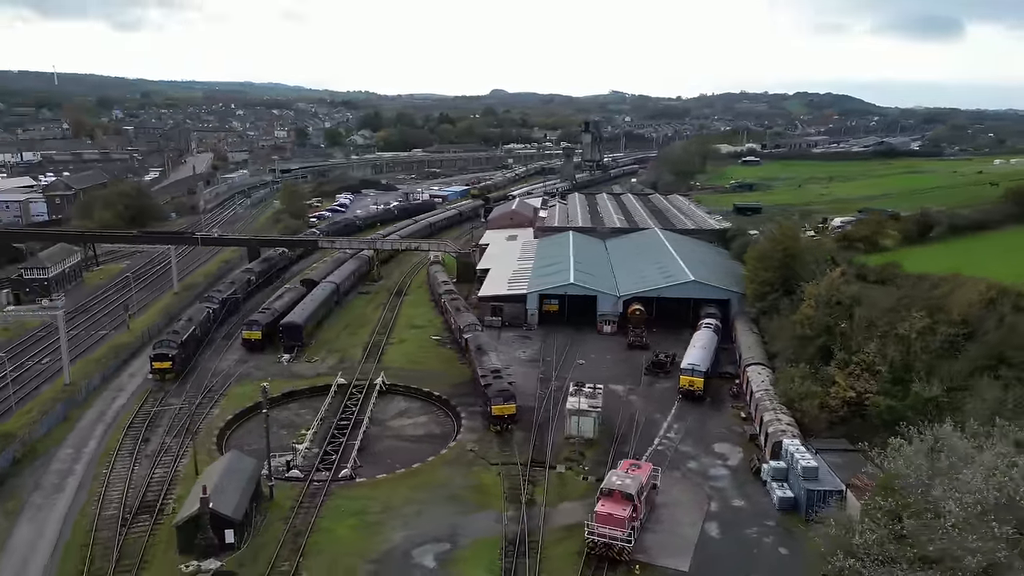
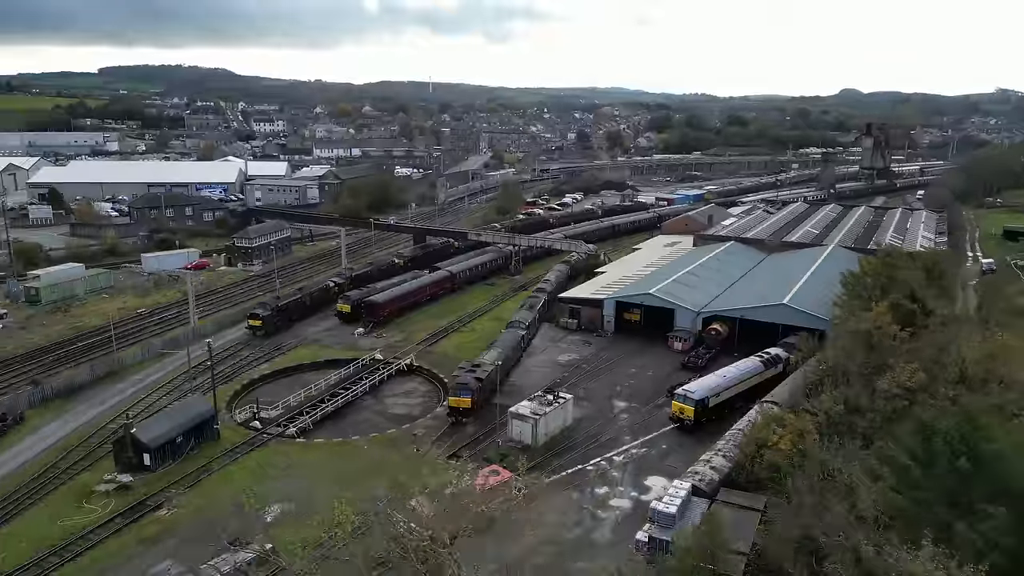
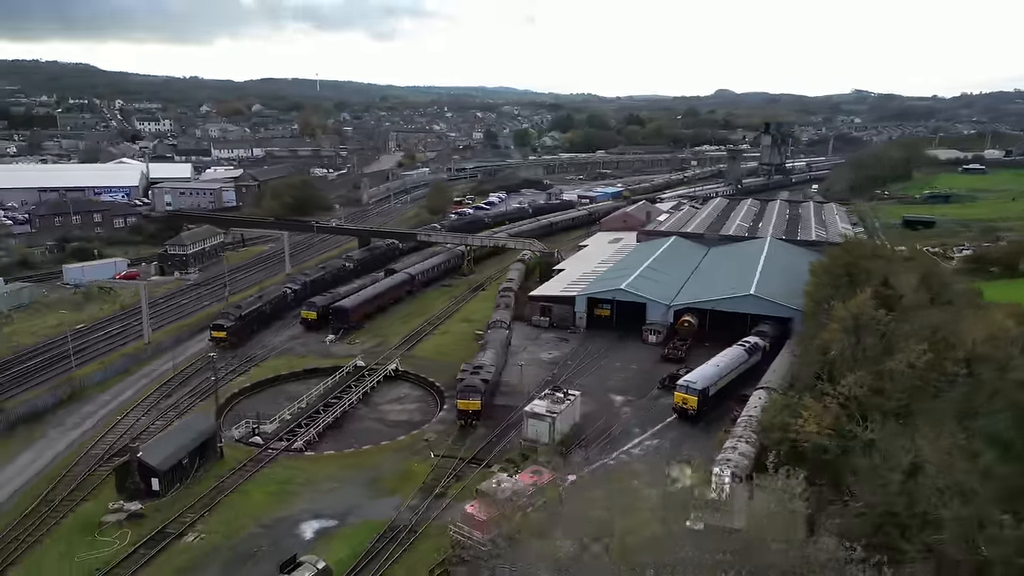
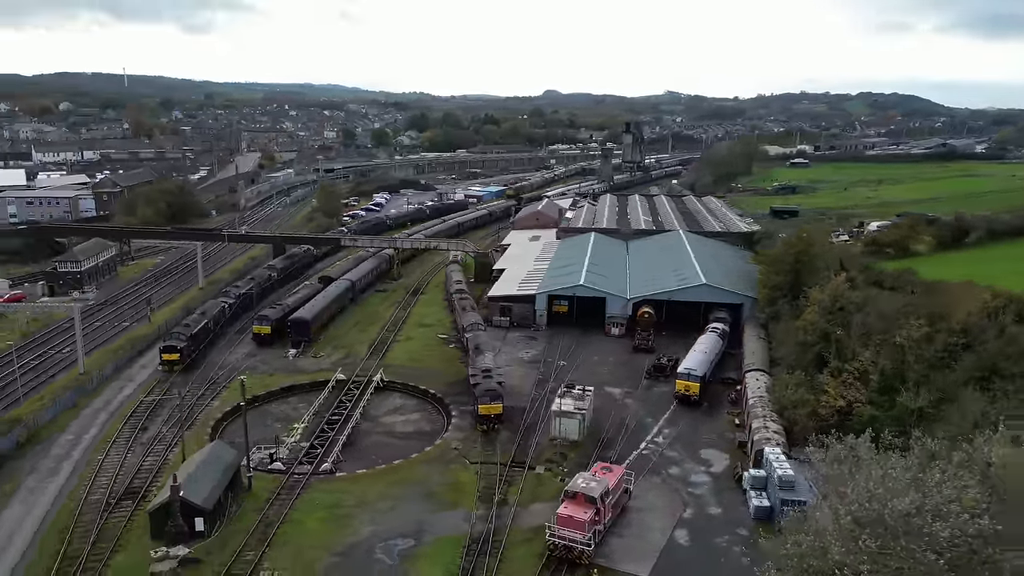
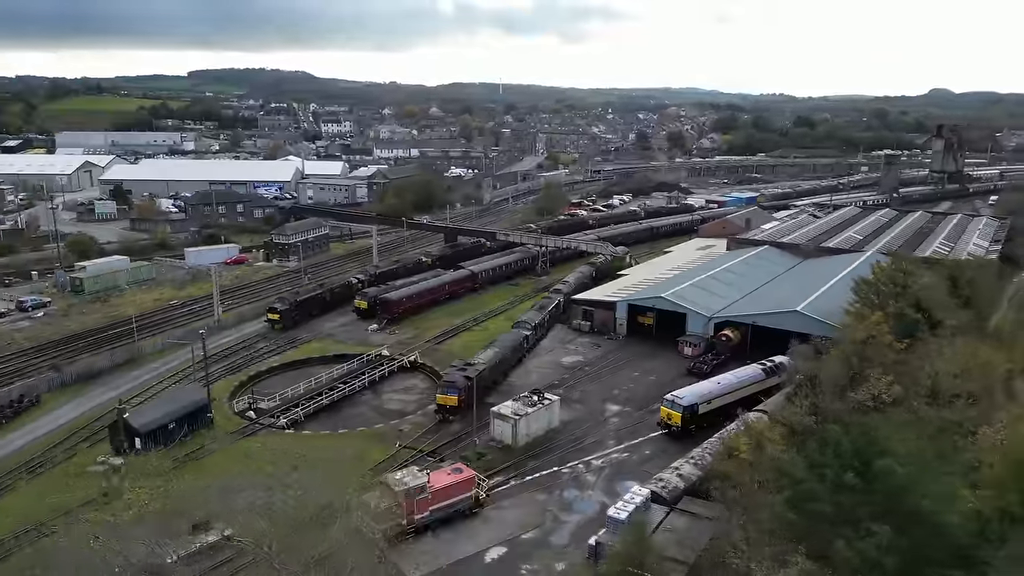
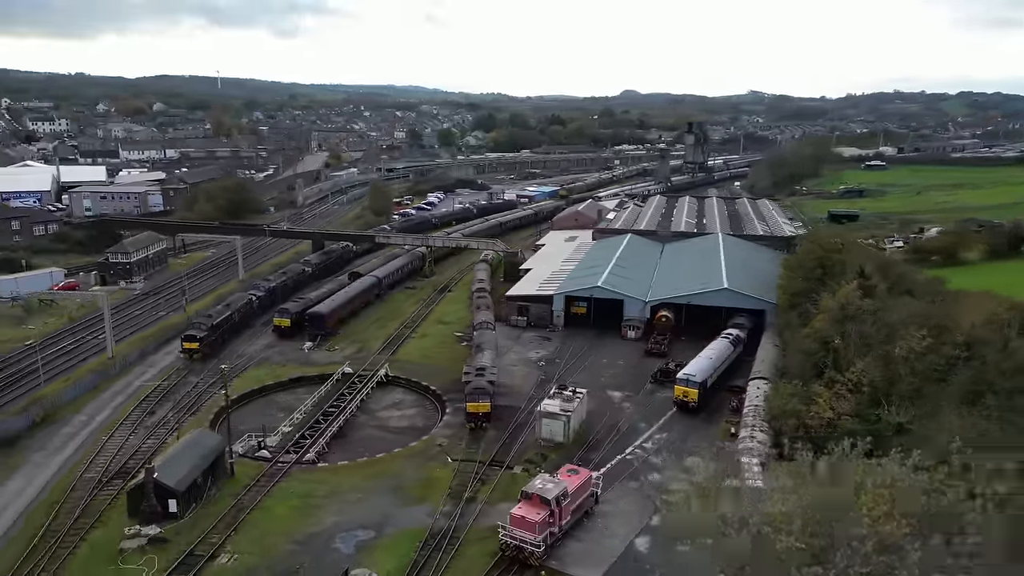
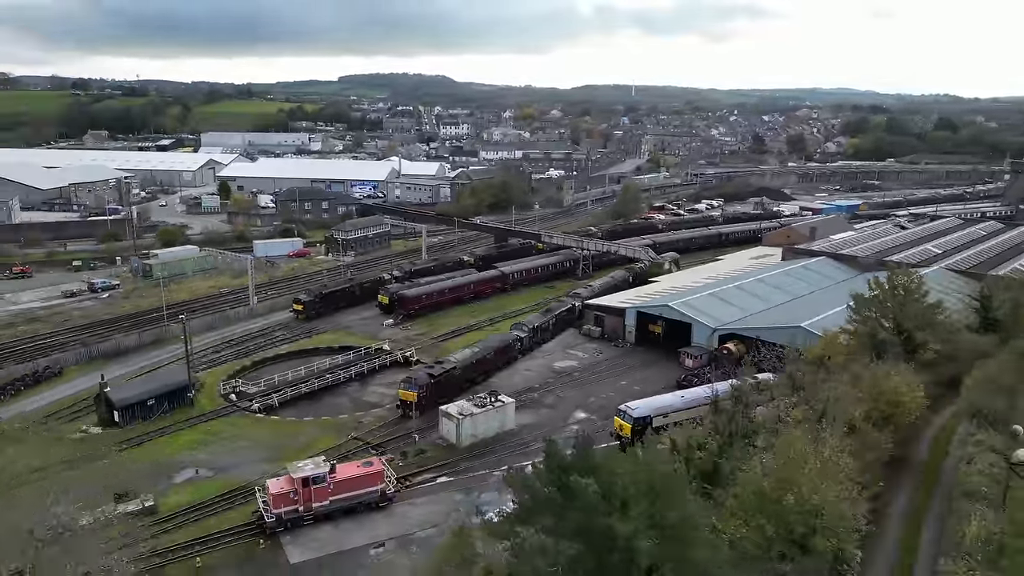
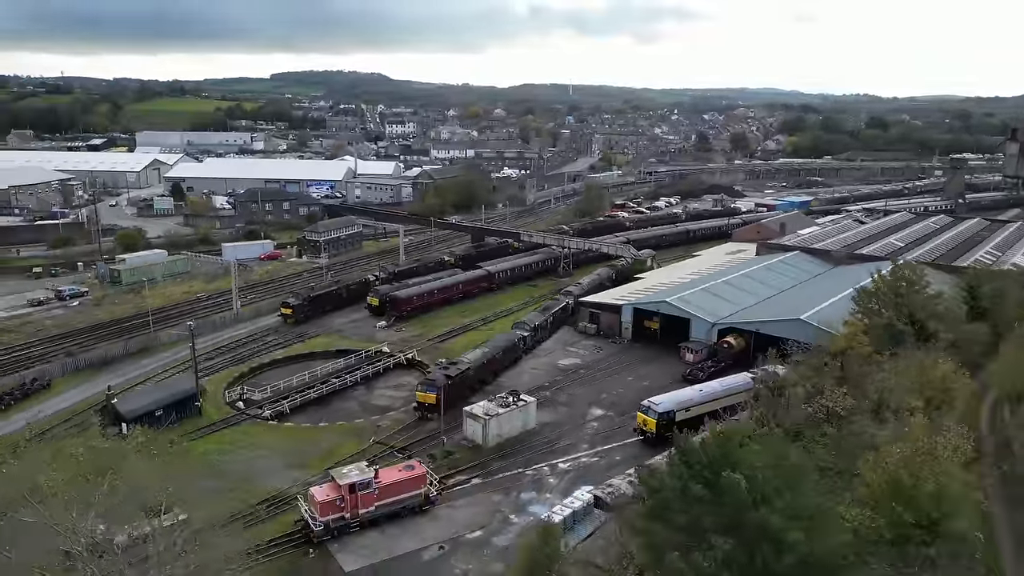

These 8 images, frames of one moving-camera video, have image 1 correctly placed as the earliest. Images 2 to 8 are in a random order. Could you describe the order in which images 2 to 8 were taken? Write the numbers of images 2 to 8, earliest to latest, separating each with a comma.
4, 6, 3, 2, 5, 8, 7
